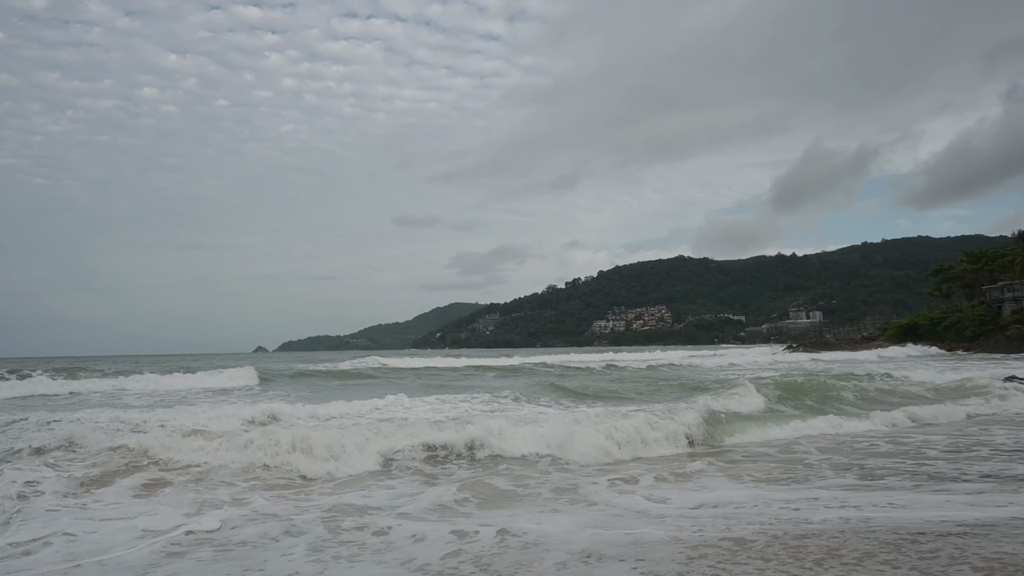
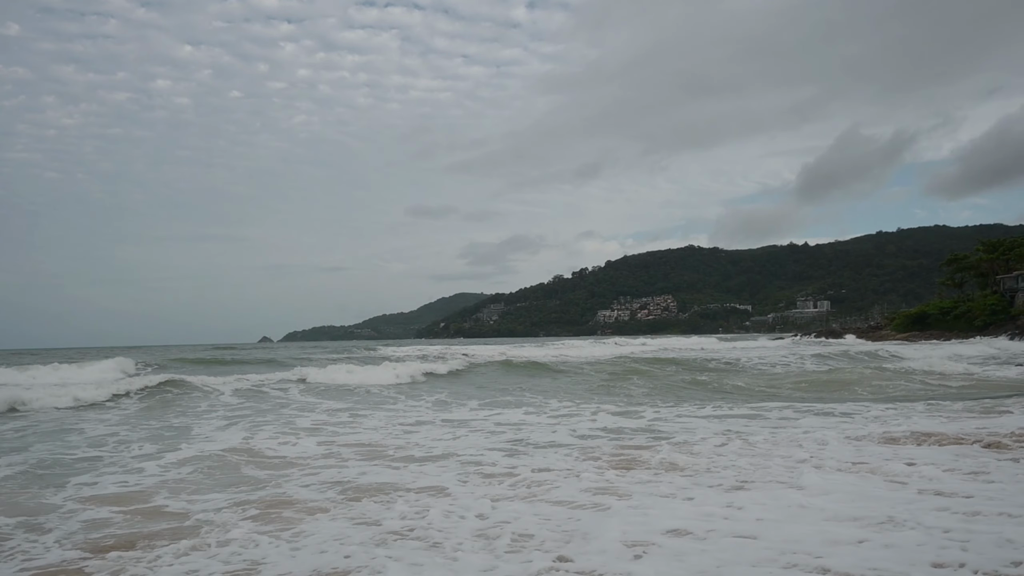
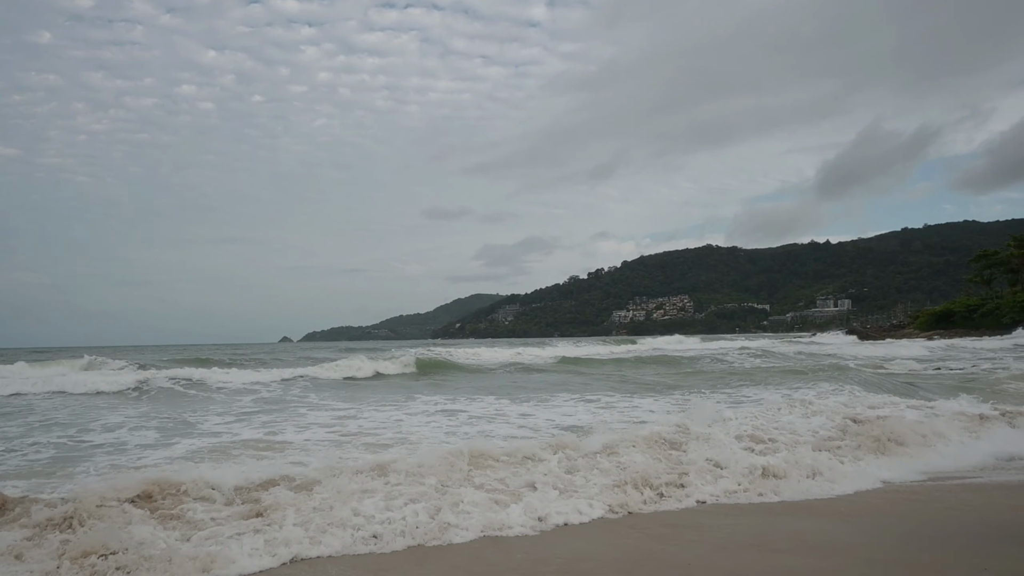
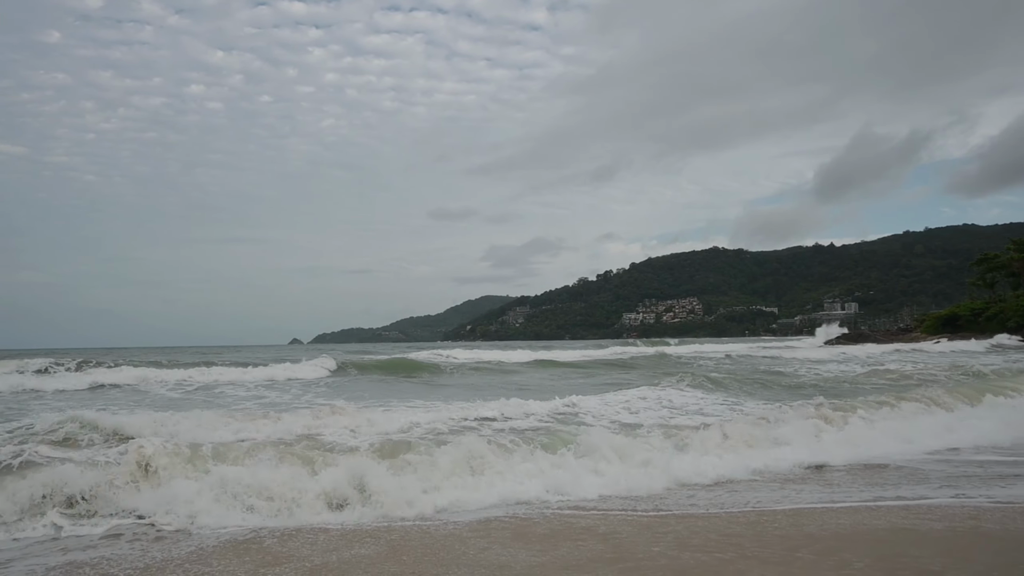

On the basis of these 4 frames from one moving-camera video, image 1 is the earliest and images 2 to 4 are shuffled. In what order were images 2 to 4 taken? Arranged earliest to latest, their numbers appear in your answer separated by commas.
4, 3, 2
